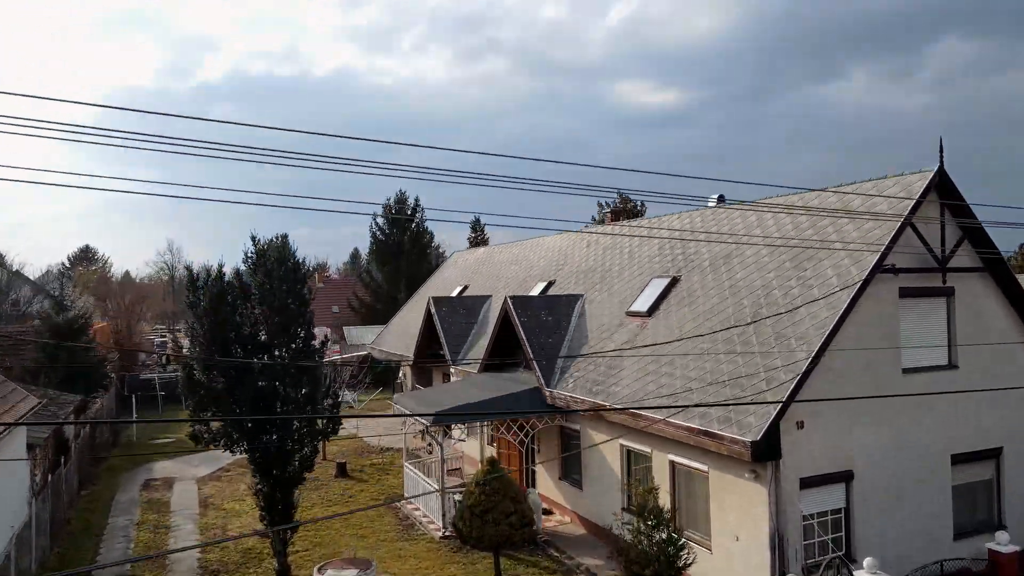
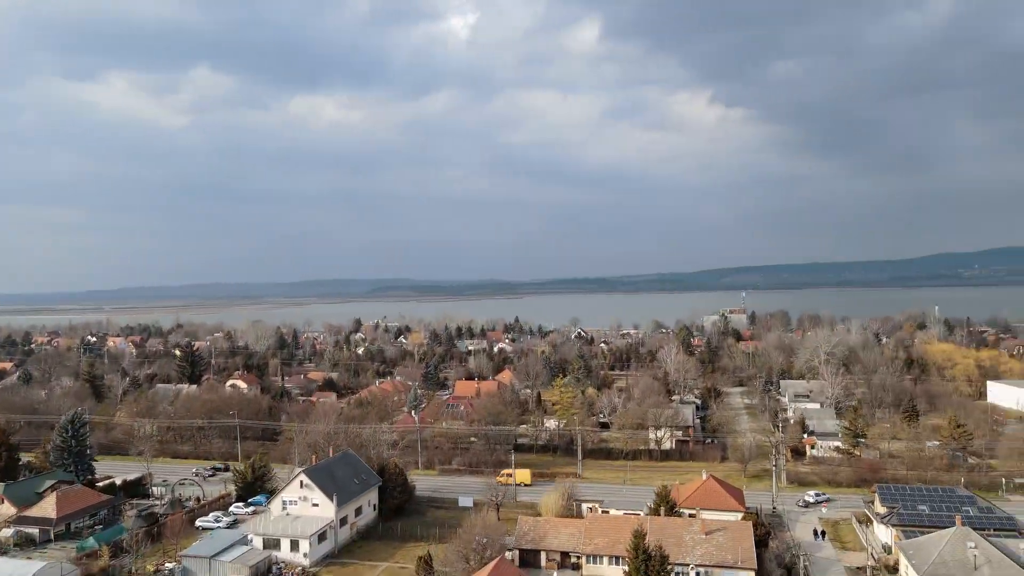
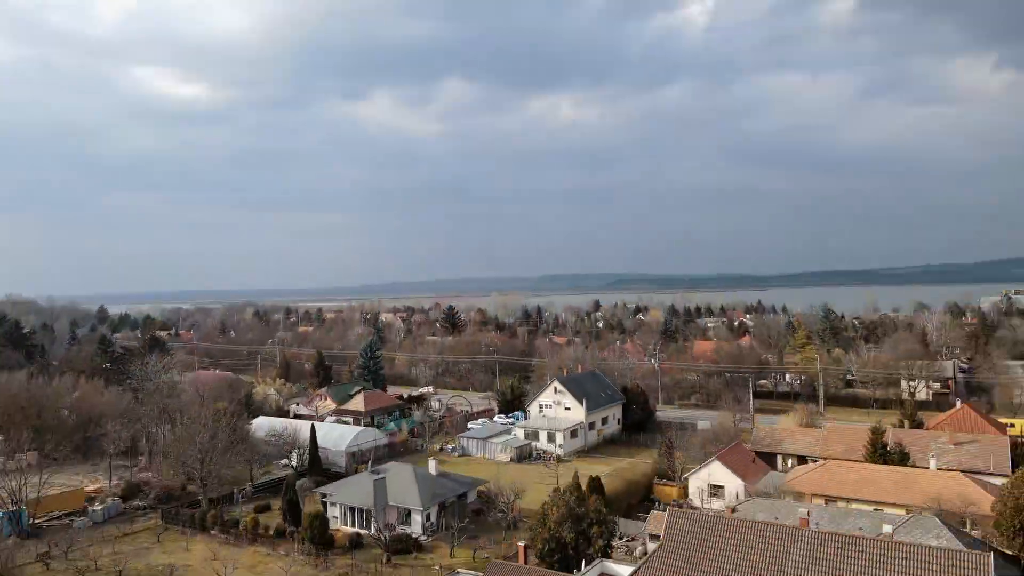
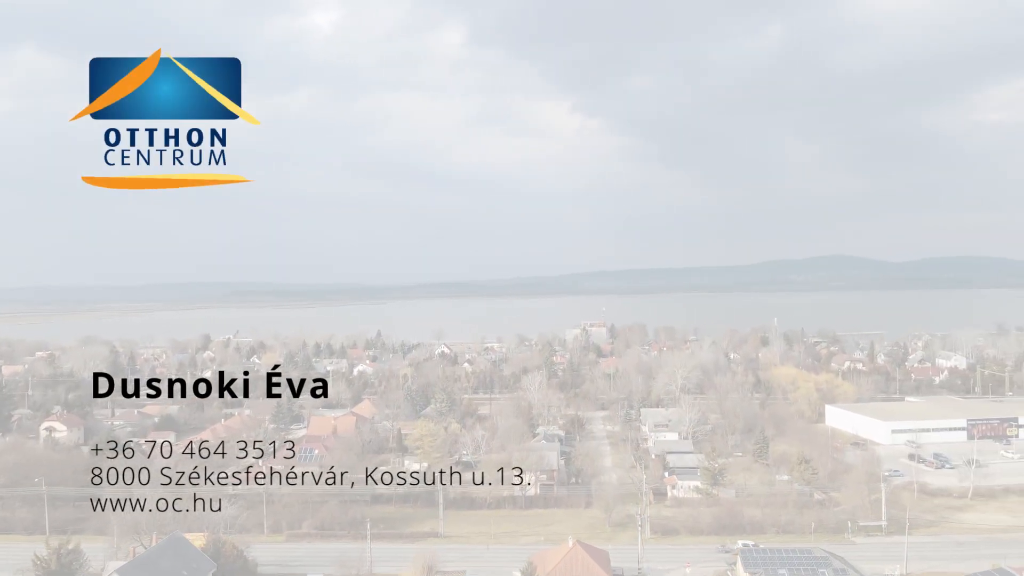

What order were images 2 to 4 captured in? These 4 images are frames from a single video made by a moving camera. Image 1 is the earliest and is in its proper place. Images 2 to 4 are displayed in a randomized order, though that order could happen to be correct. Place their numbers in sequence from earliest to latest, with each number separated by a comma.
3, 2, 4
